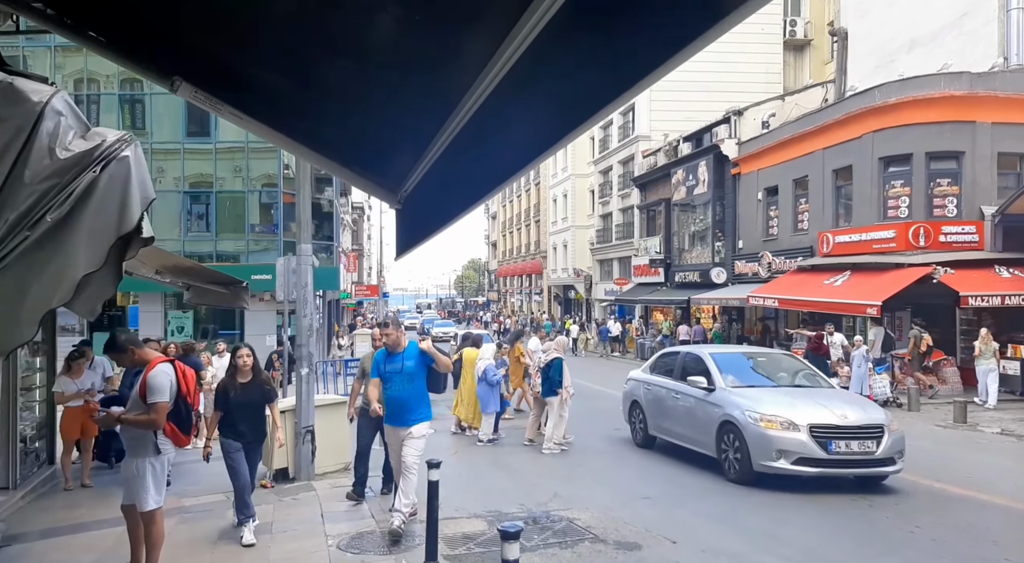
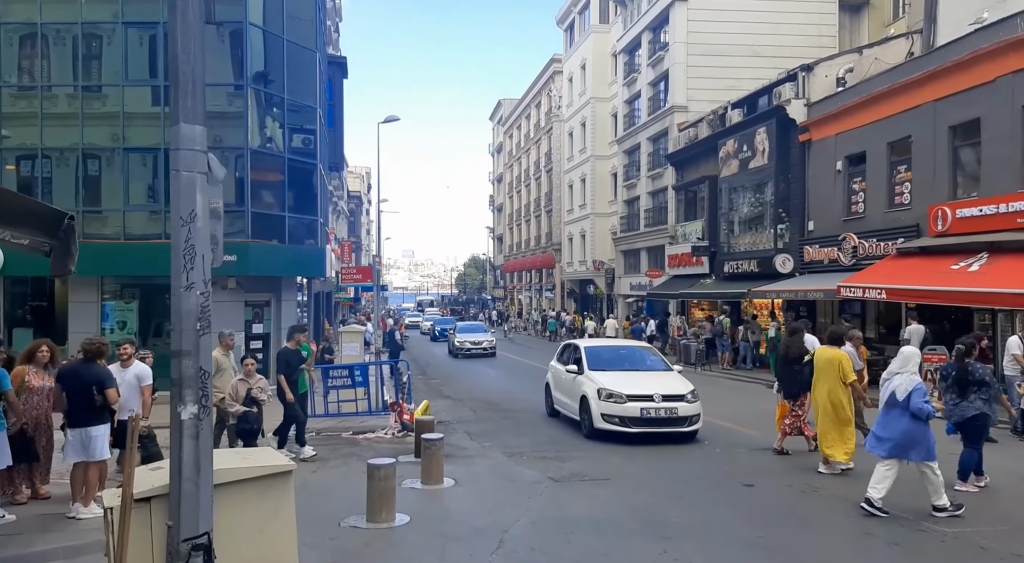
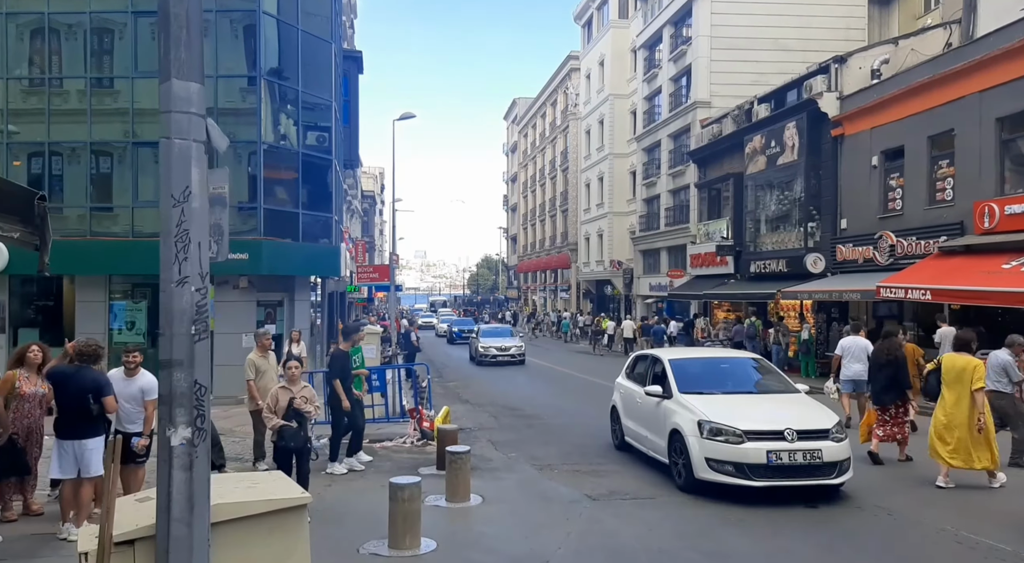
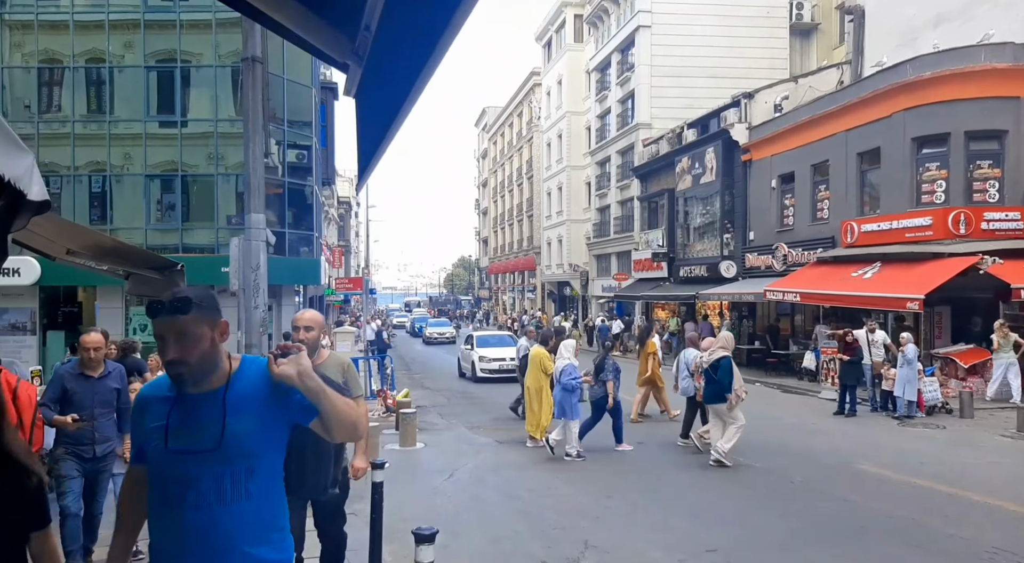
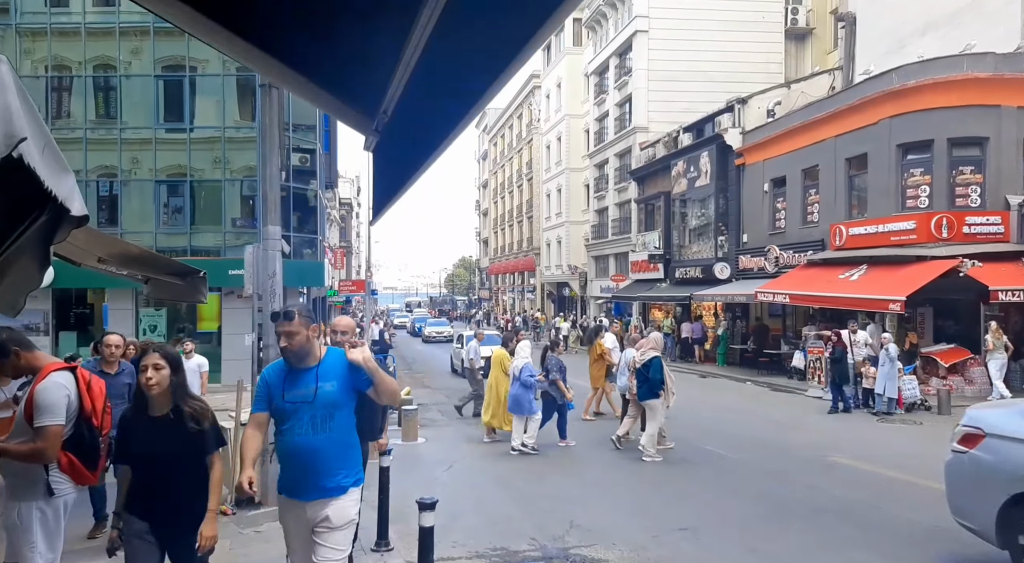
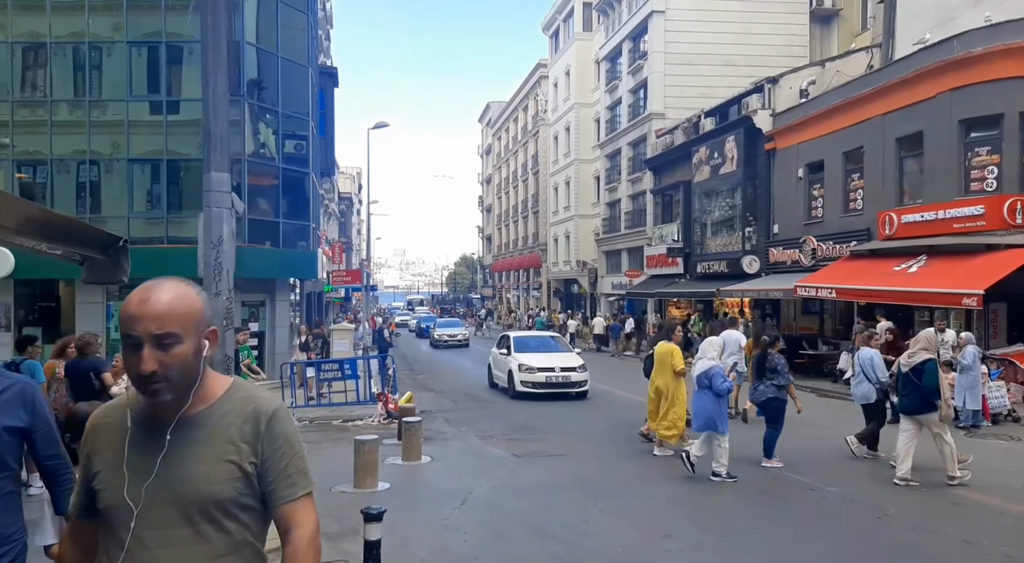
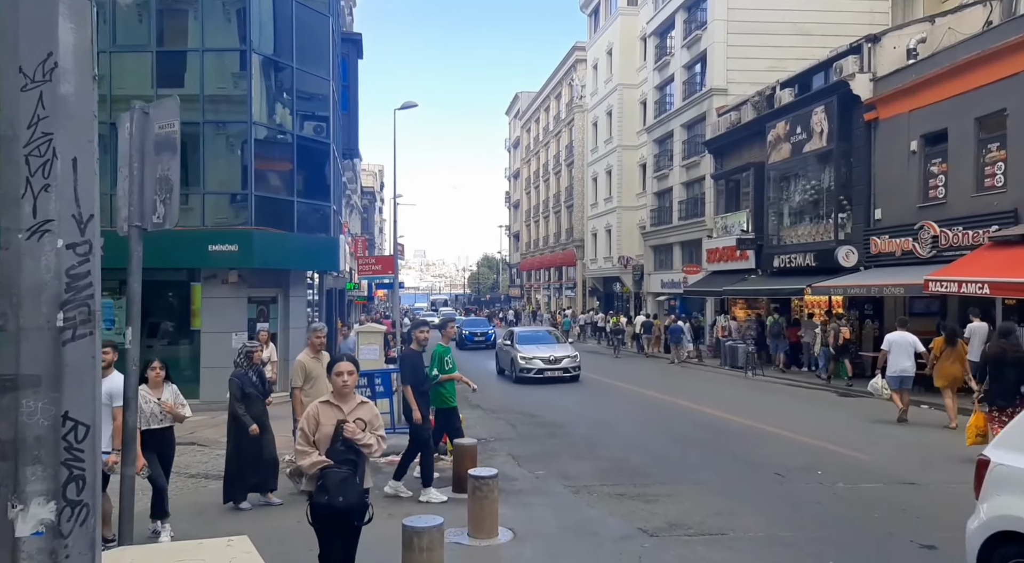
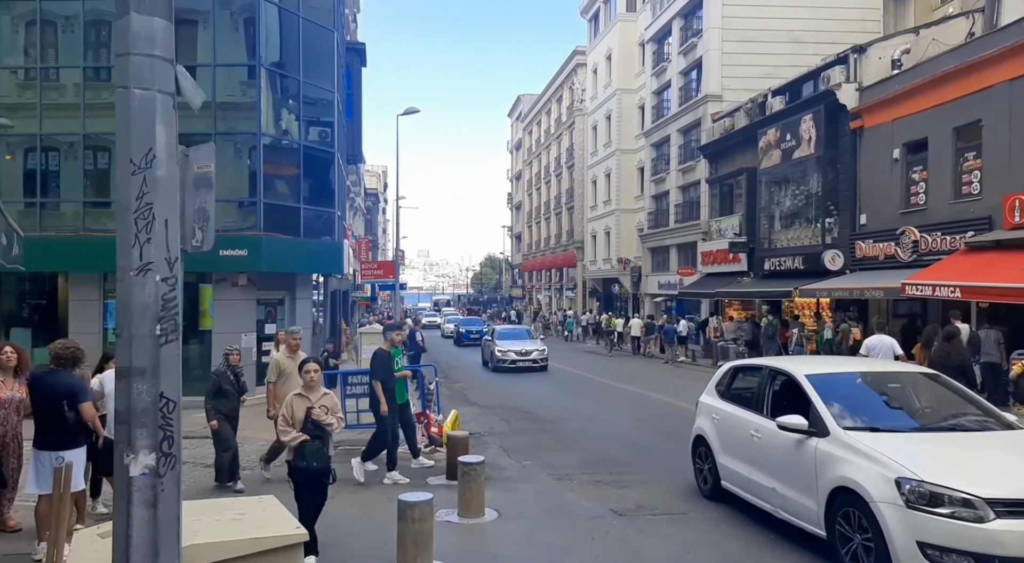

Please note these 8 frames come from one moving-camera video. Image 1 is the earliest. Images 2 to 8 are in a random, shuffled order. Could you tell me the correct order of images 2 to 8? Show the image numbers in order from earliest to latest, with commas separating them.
5, 4, 6, 2, 3, 8, 7
